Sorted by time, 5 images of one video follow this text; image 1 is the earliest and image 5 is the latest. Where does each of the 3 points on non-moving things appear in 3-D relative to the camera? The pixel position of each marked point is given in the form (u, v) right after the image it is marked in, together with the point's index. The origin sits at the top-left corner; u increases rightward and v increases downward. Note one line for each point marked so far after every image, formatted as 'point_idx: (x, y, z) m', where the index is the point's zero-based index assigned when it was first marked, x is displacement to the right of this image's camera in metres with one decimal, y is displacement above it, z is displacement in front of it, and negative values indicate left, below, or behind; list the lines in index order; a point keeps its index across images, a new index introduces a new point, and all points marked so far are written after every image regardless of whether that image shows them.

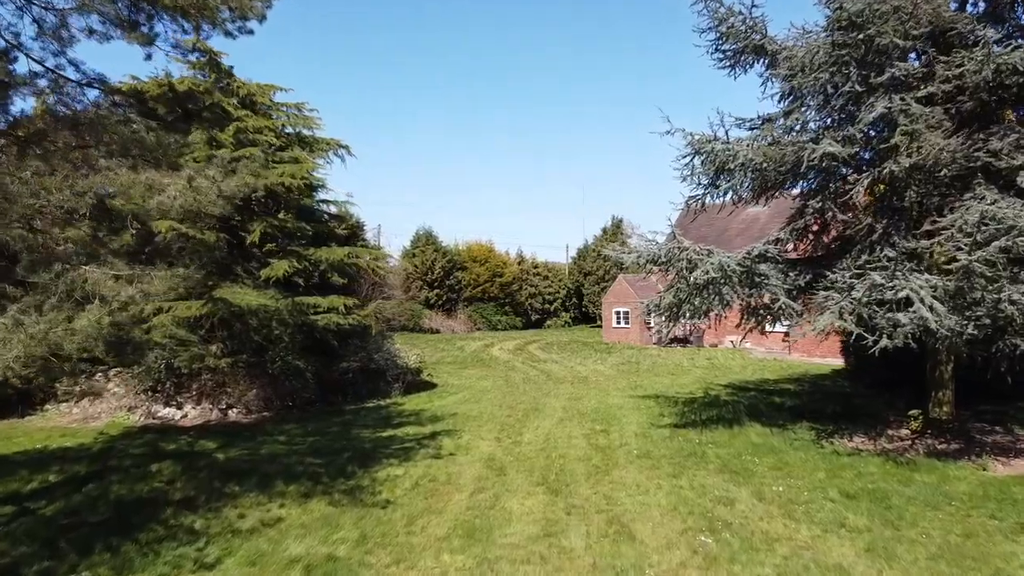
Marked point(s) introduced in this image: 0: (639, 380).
0: (+2.5, -1.8, +17.9) m
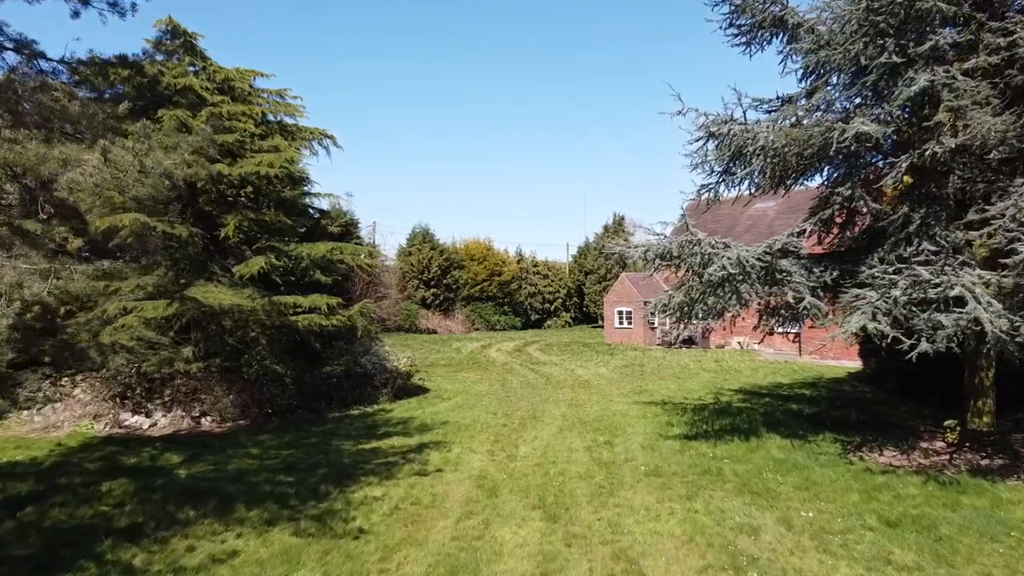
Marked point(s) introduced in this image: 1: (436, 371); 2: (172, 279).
0: (+2.4, -1.8, +16.8) m
1: (-1.7, -1.8, +19.9) m
2: (-4.8, +0.1, +13.0) m
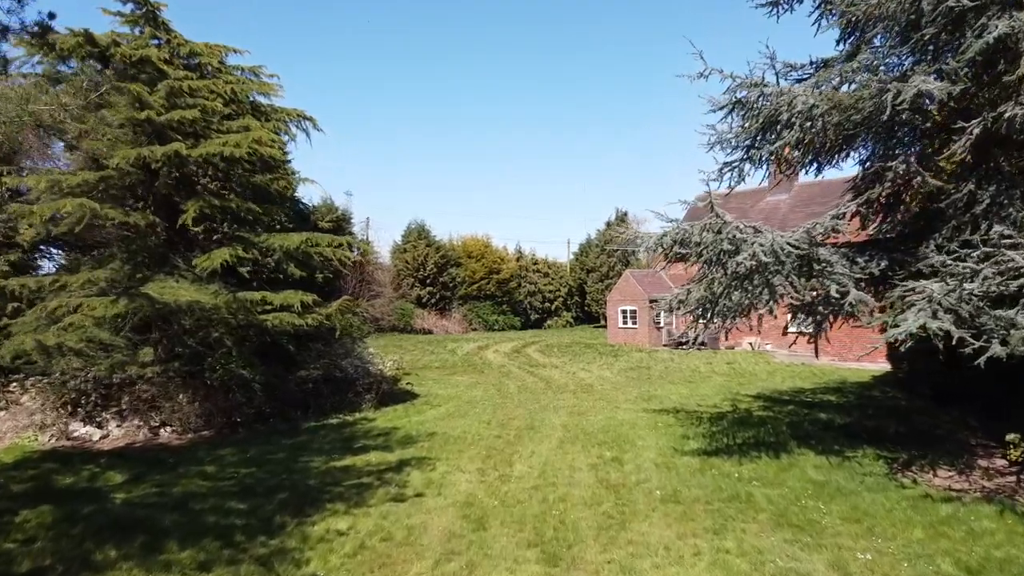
0: (+2.4, -1.7, +15.4) m
1: (-1.7, -1.7, +18.5) m
2: (-4.9, +0.2, +11.6) m
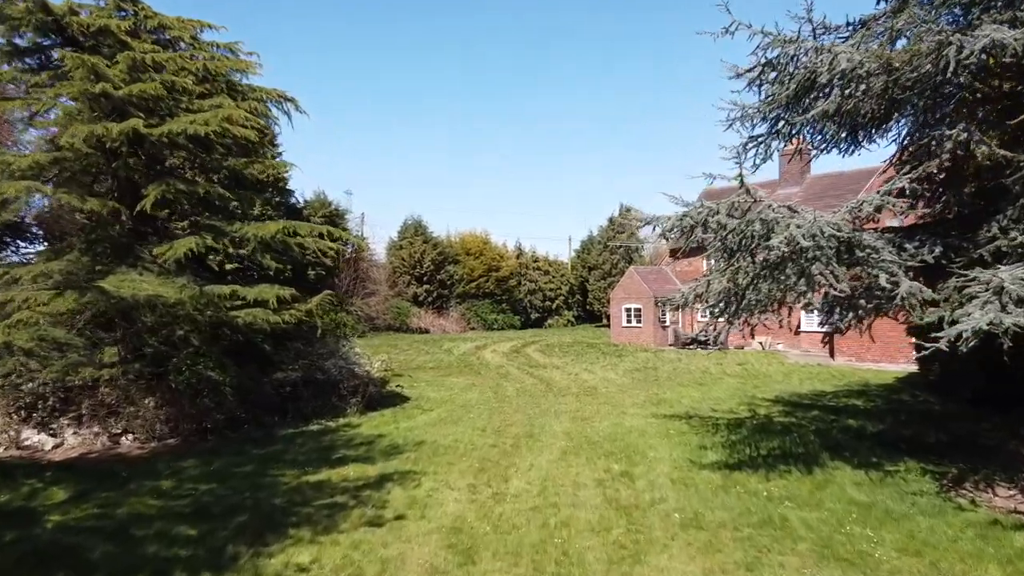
0: (+2.3, -1.6, +14.3) m
1: (-1.7, -1.7, +17.4) m
2: (-4.9, +0.3, +10.5) m
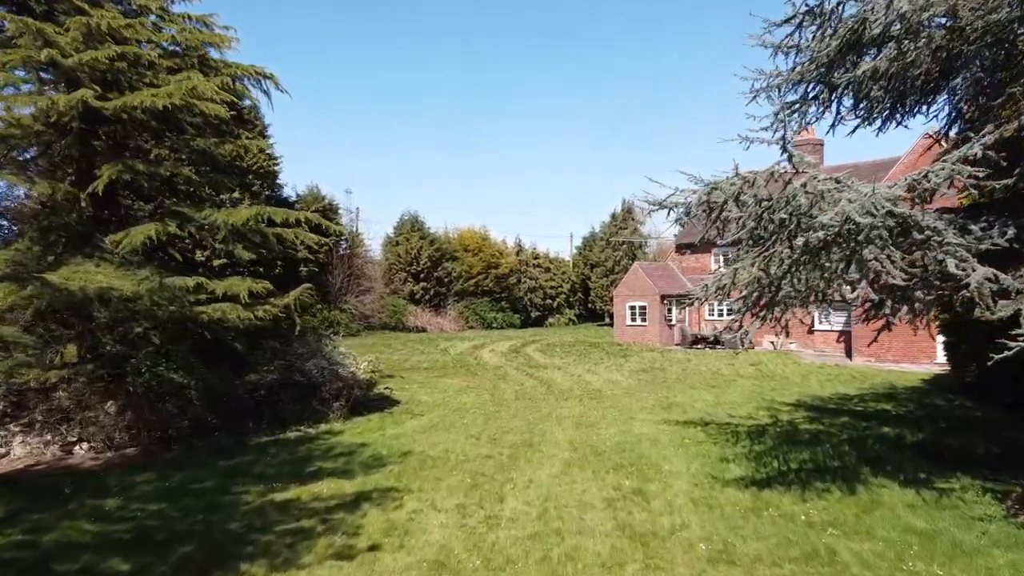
0: (+2.3, -1.6, +13.3) m
1: (-1.8, -1.6, +16.3) m
2: (-5.0, +0.3, +9.5) m
